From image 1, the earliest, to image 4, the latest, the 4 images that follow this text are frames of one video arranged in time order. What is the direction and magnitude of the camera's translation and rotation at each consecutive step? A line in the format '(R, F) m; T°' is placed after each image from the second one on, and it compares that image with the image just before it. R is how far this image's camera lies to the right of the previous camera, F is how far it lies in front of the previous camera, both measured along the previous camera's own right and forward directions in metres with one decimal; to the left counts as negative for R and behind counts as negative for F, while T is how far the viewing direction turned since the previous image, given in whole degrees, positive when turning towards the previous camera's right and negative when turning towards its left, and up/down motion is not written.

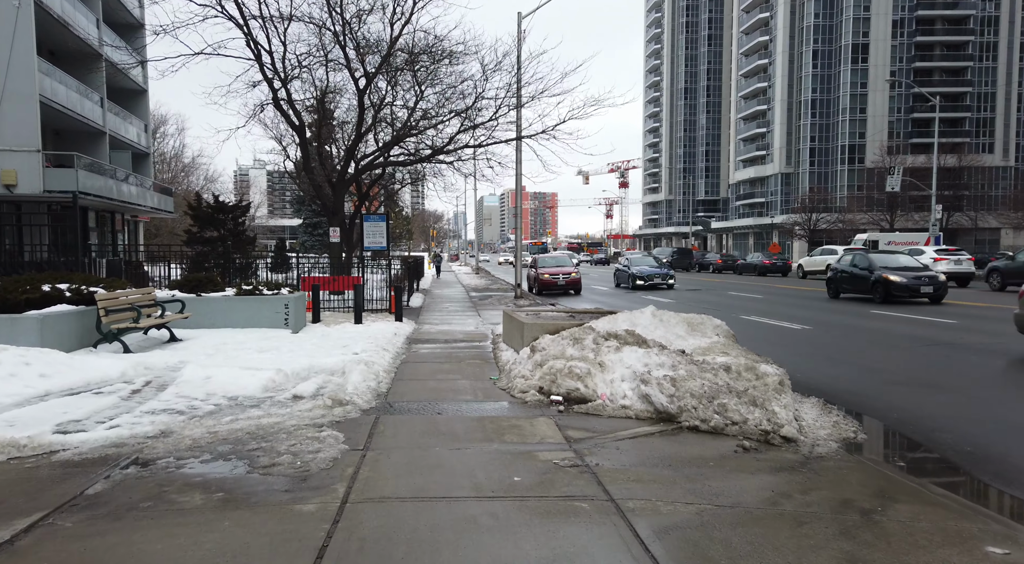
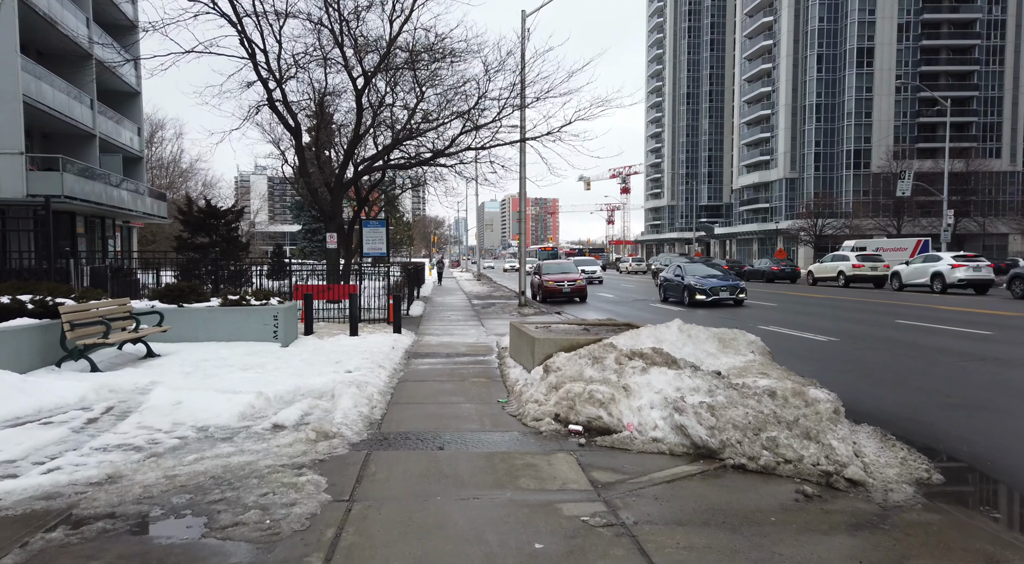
(-0.1, +0.8) m; 0°
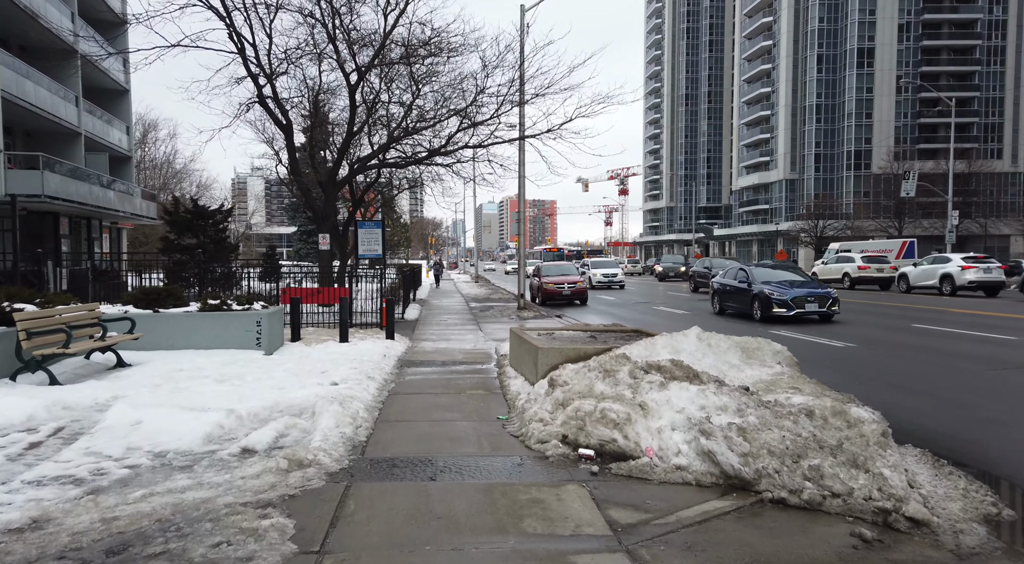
(0.0, +0.7) m; 0°
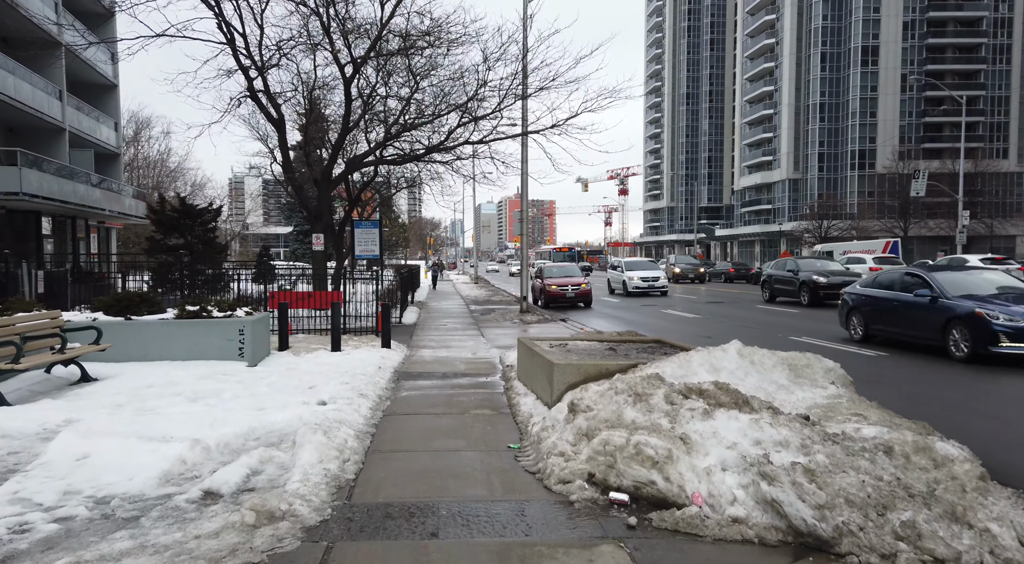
(-0.1, +0.8) m; 0°
